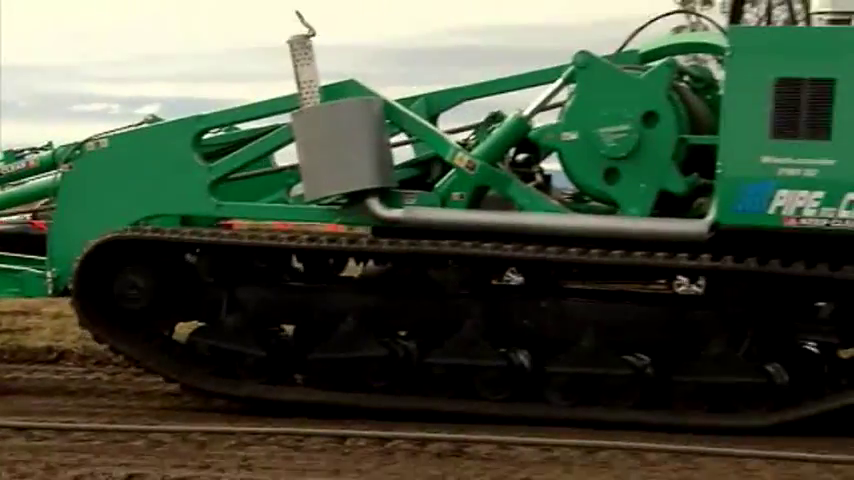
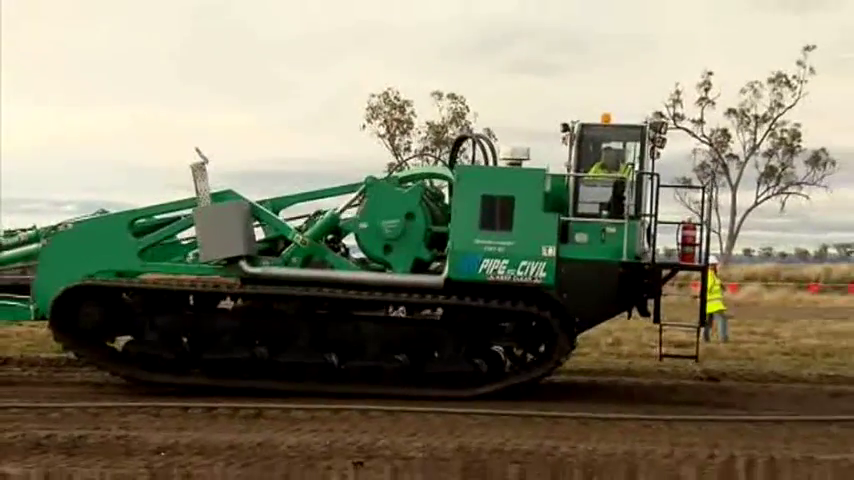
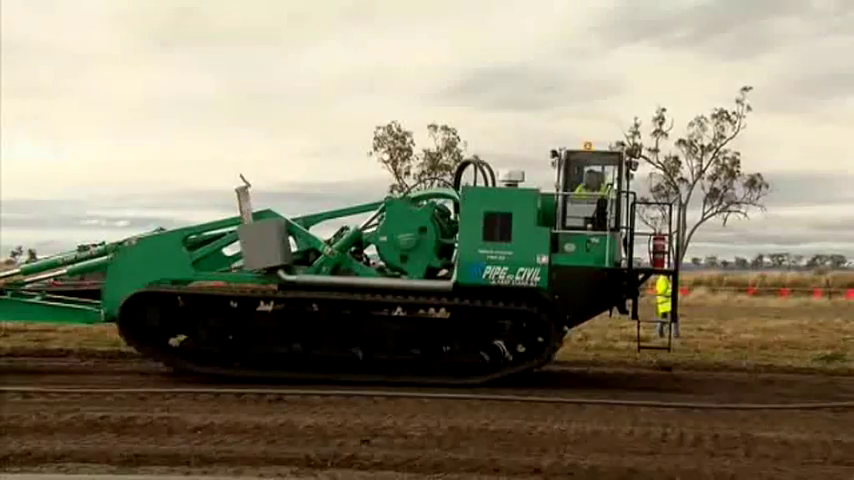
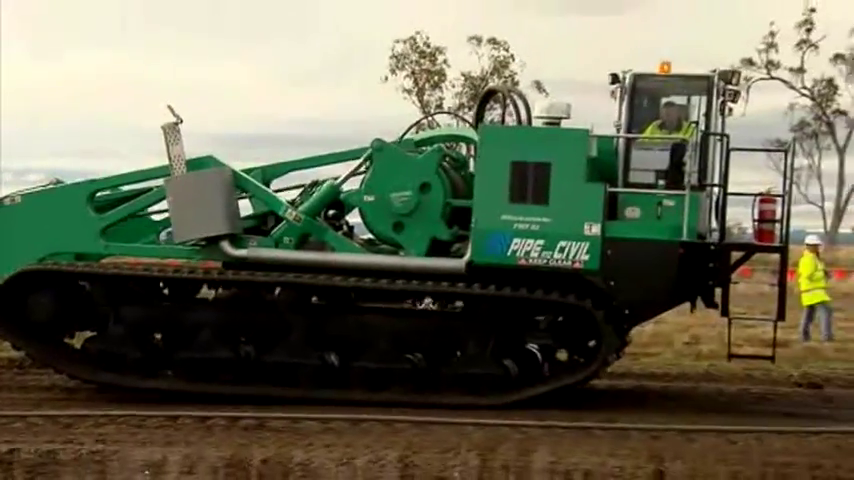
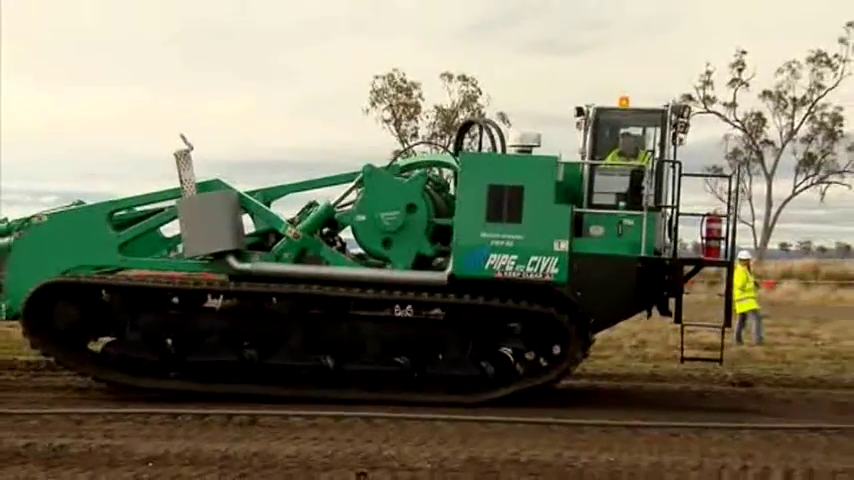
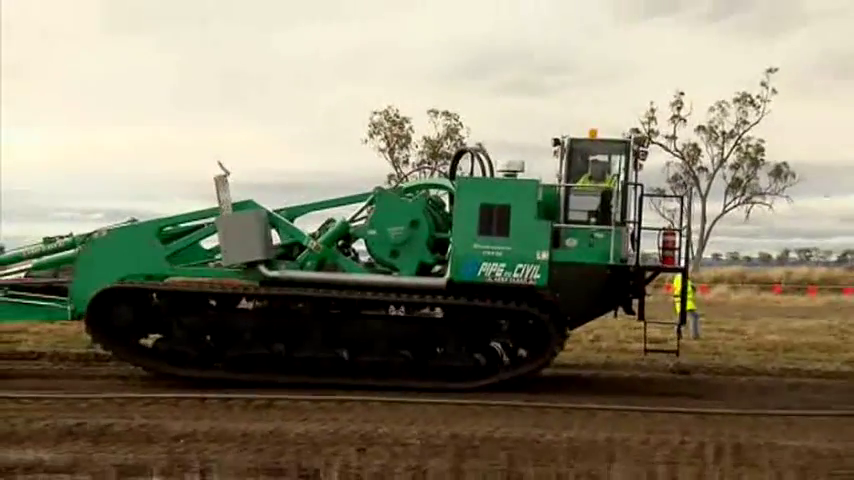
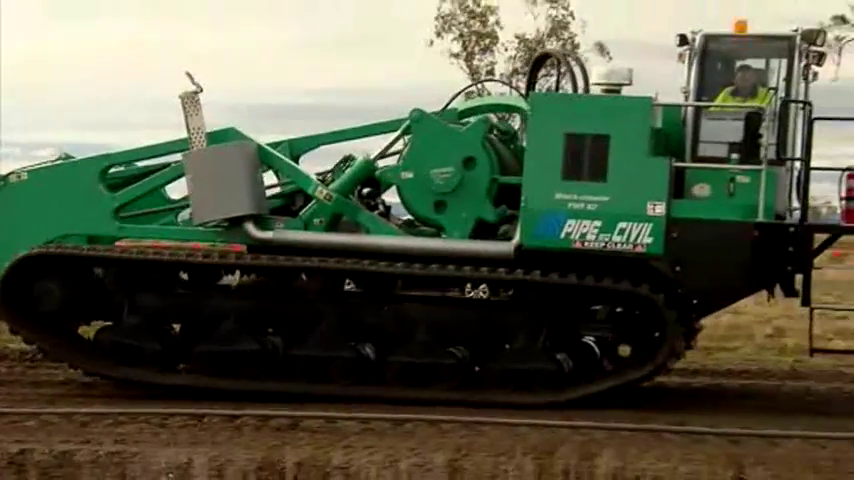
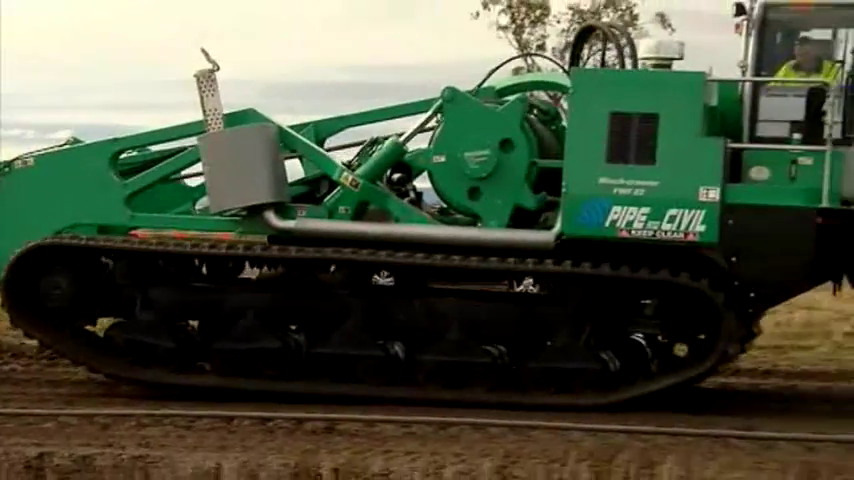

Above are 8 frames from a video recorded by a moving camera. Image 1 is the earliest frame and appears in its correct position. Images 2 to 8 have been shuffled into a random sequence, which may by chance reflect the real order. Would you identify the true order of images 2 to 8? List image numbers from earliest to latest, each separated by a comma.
8, 7, 4, 5, 2, 6, 3
